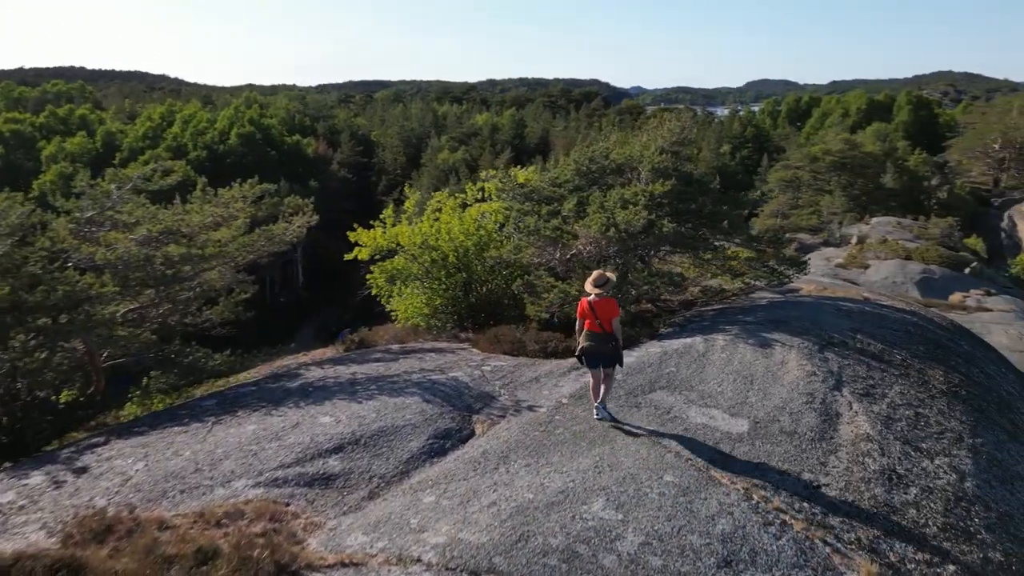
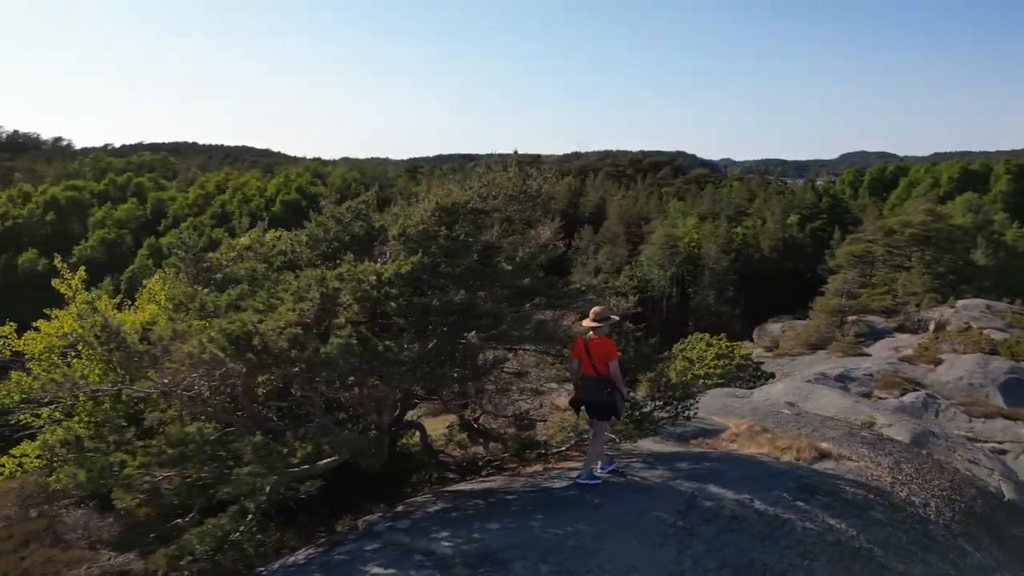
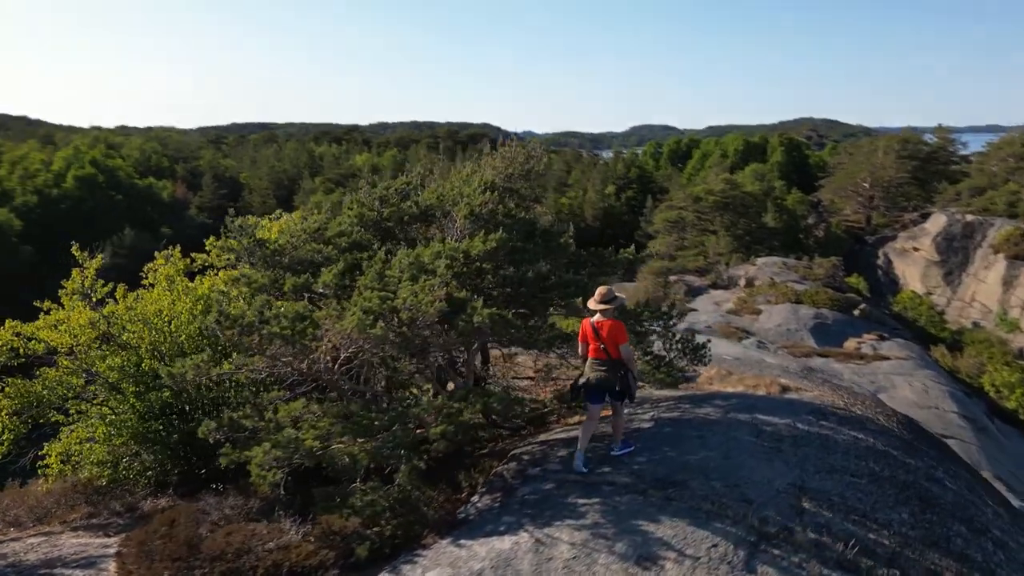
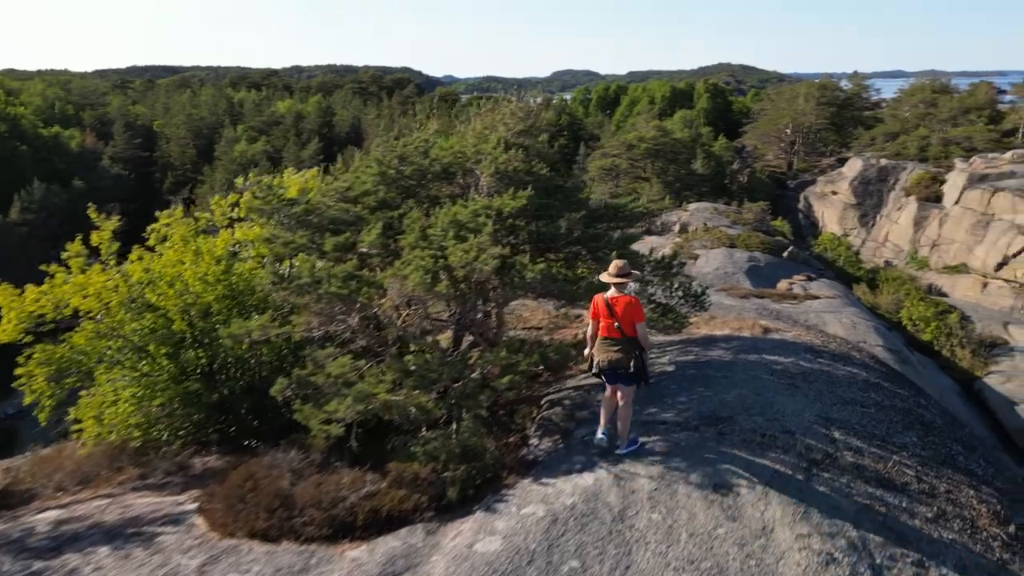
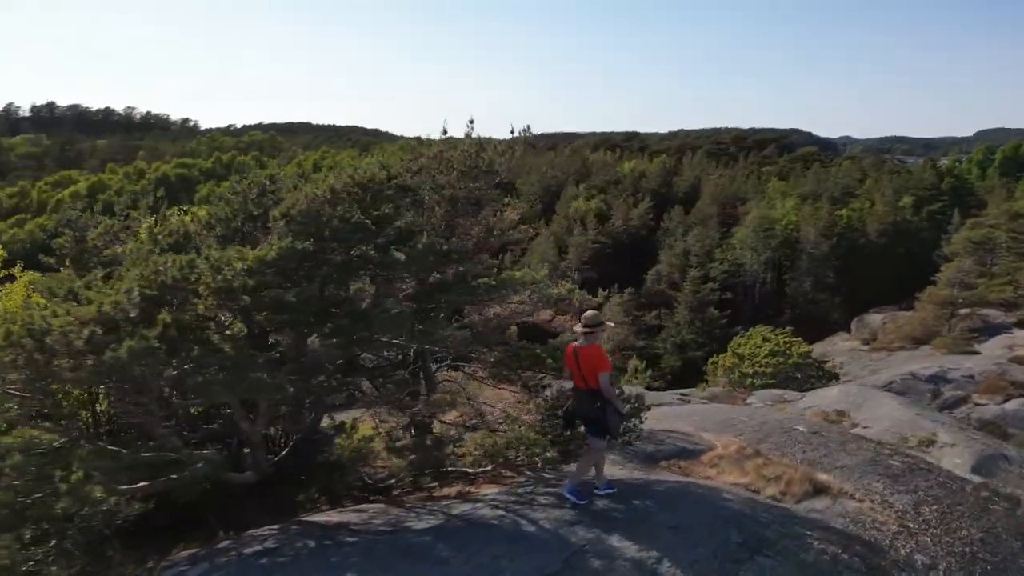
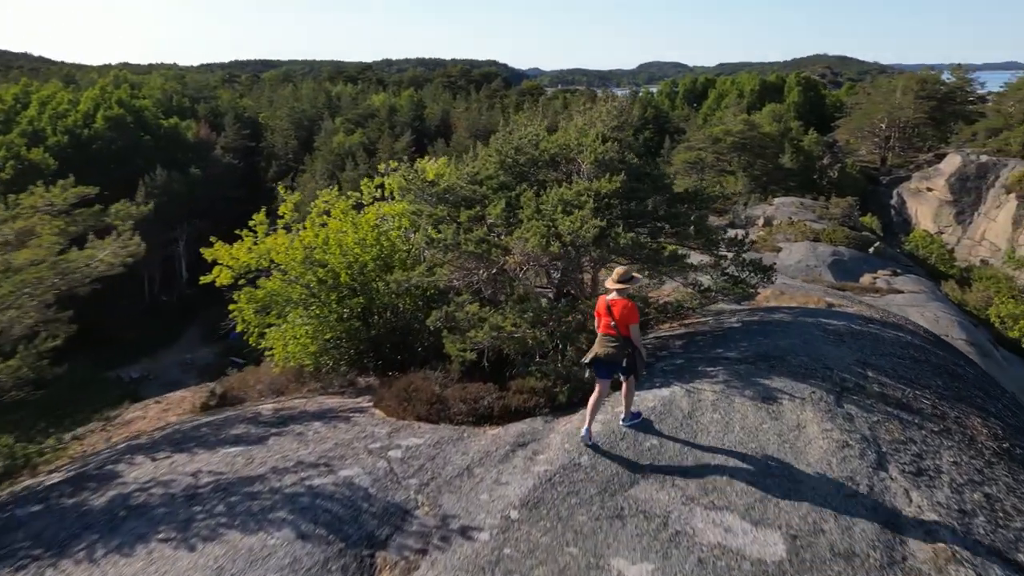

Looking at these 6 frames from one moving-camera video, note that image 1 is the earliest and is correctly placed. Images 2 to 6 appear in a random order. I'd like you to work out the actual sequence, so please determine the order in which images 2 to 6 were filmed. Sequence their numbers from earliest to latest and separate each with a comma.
6, 4, 3, 2, 5
